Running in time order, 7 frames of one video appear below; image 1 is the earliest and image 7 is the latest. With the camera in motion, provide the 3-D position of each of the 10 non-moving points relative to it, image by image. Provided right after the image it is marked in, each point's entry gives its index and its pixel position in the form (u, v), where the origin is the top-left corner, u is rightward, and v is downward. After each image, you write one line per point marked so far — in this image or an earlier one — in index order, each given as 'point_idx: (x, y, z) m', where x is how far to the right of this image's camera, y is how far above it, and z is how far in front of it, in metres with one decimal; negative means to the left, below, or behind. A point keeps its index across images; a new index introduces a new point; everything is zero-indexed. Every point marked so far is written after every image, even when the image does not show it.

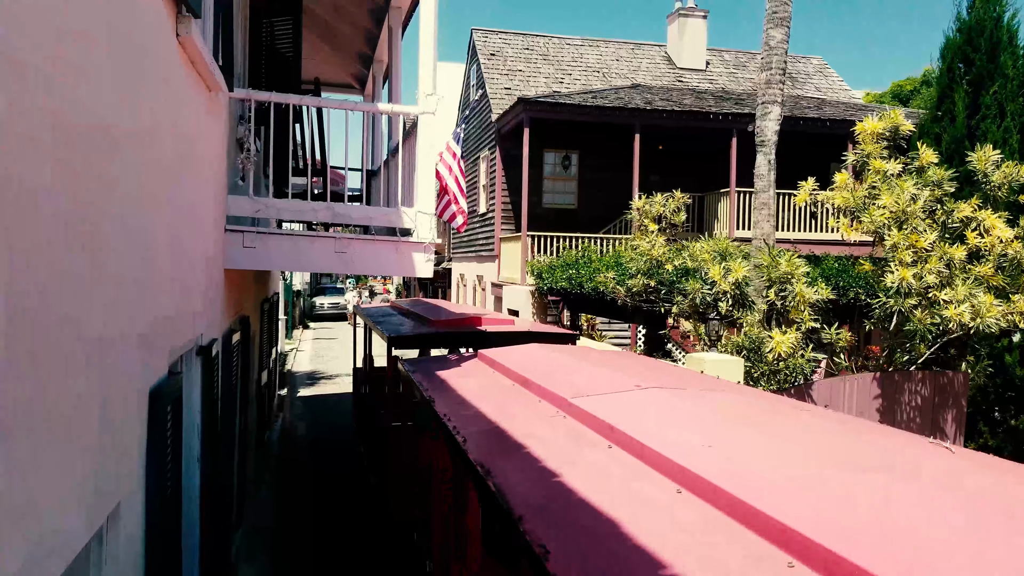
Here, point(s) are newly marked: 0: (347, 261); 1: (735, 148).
0: (-1.2, +0.2, +5.9) m
1: (+4.4, +2.7, +16.4) m
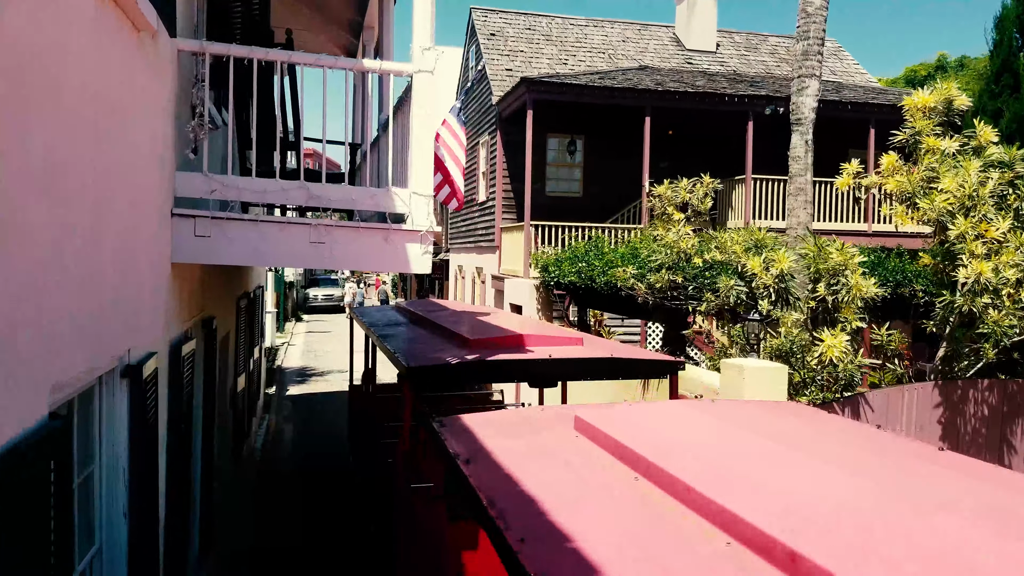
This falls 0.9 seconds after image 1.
0: (-1.1, +0.2, +4.9) m
1: (+4.4, +2.9, +15.4) m
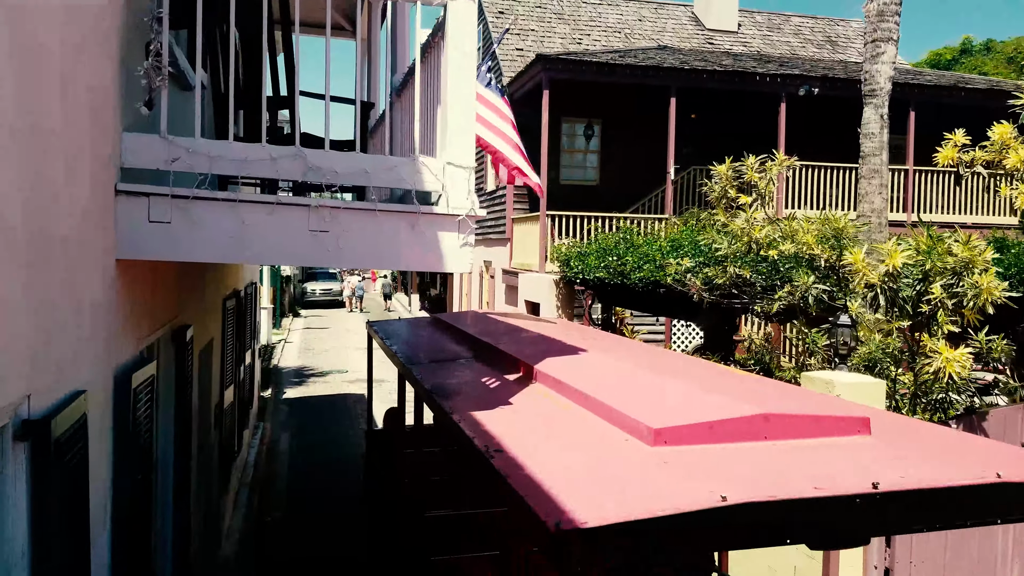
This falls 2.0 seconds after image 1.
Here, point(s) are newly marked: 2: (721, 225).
0: (-0.8, +0.2, +3.8) m
1: (+4.7, +2.9, +14.2) m
2: (+1.9, +0.6, +7.6) m
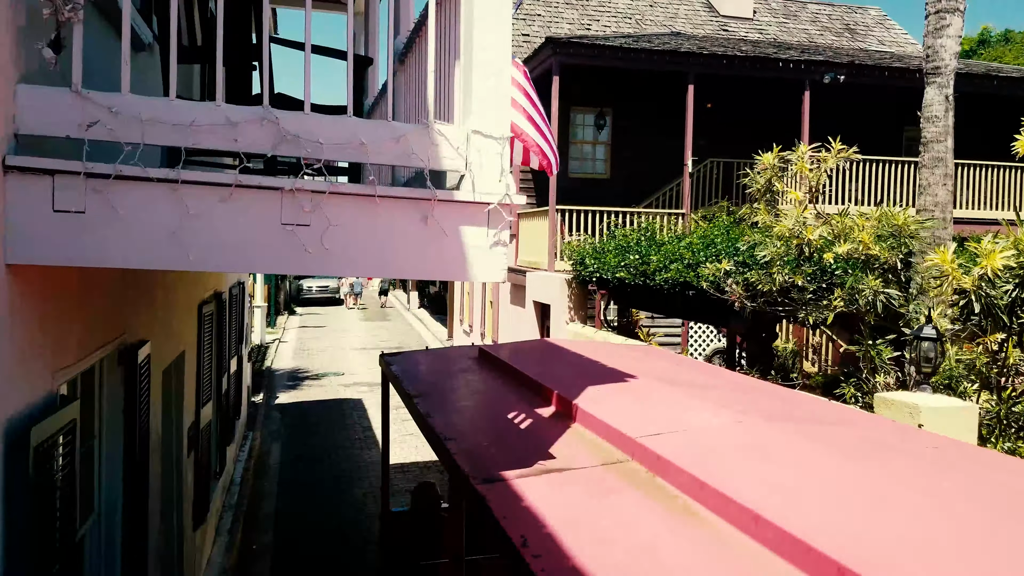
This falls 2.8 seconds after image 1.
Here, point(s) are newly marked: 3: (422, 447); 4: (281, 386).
0: (-0.7, +0.2, +2.9) m
1: (+4.8, +2.9, +13.3) m
2: (+2.0, +0.5, +6.8) m
3: (-1.3, -2.2, +11.3) m
4: (-4.5, -1.9, +15.9) m
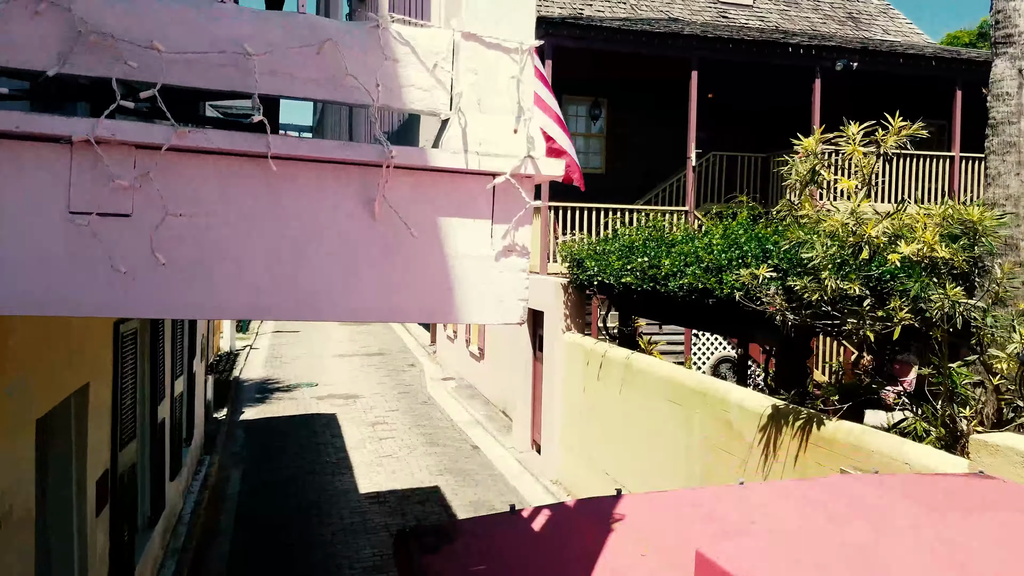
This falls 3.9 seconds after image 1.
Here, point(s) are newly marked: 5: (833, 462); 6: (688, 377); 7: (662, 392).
0: (-0.7, +0.1, +1.8) m
1: (+4.6, +2.9, +12.3) m
2: (+2.0, +0.5, +5.7) m
3: (-1.4, -2.3, +10.1) m
4: (-4.7, -2.0, +14.7) m
5: (+1.9, -1.0, +4.8) m
6: (+1.4, -0.7, +6.7) m
7: (+1.3, -0.9, +7.1) m
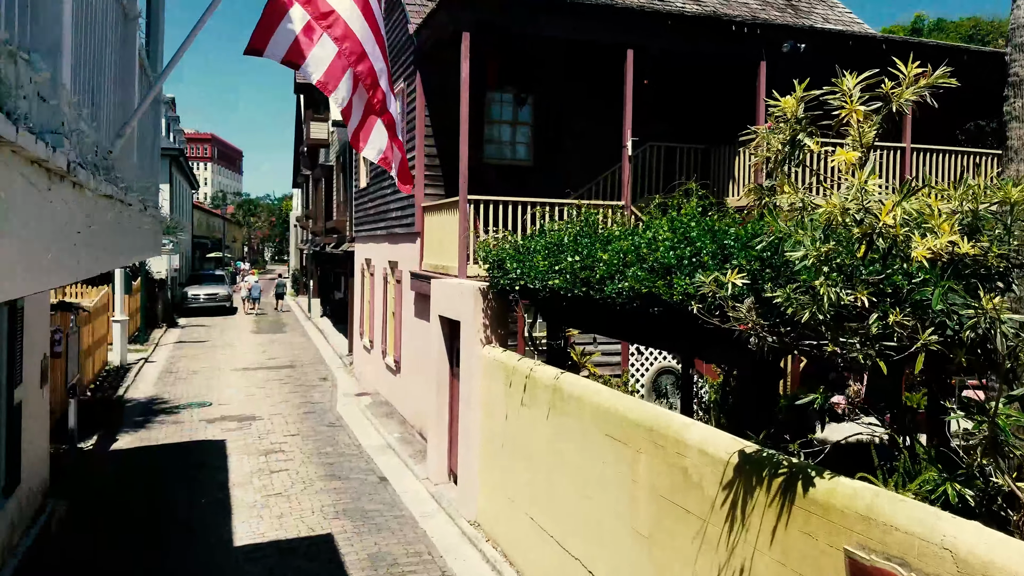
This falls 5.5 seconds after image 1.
0: (-1.0, 0.0, +0.3) m
1: (+3.4, +2.9, +11.2) m
2: (+1.4, +0.4, +4.4) m
3: (-2.3, -2.3, +8.5) m
4: (-6.0, -2.1, +12.8) m
5: (+1.3, -1.1, +3.5) m
6: (+0.8, -0.8, +5.3) m
7: (+0.6, -0.9, +5.7) m
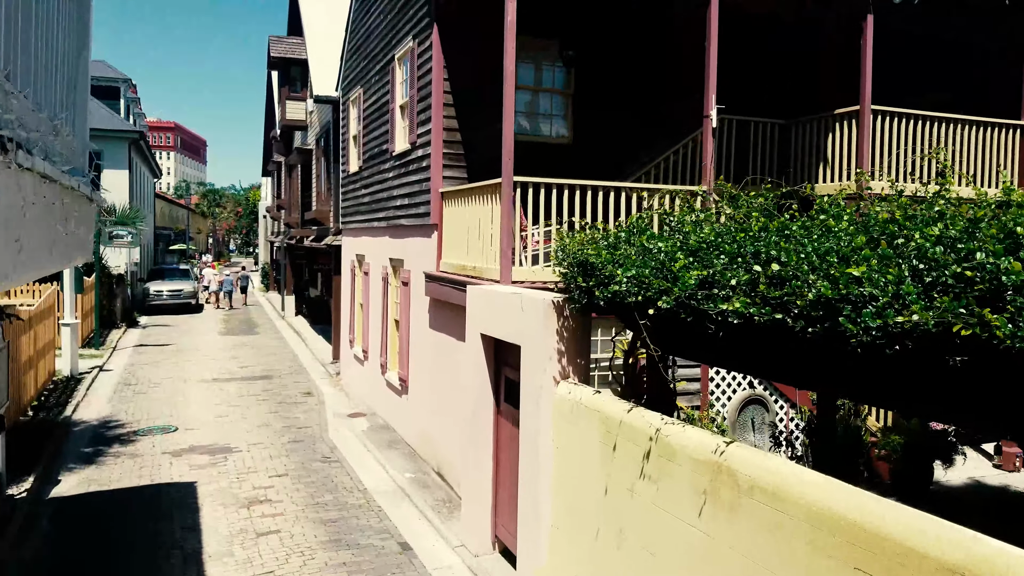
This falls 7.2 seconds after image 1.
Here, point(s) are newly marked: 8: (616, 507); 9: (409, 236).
0: (0.0, -0.1, -2.0) m
1: (+4.0, +2.8, +9.0) m
2: (+2.2, +0.3, +2.2) m
3: (-1.7, -2.4, +6.2) m
4: (-5.5, -2.1, +10.3) m
5: (+2.2, -1.2, +1.3) m
6: (+1.5, -0.9, +3.1) m
7: (+1.3, -1.1, +3.5) m
8: (+0.6, -1.4, +5.1) m
9: (-1.4, +0.7, +11.3) m
